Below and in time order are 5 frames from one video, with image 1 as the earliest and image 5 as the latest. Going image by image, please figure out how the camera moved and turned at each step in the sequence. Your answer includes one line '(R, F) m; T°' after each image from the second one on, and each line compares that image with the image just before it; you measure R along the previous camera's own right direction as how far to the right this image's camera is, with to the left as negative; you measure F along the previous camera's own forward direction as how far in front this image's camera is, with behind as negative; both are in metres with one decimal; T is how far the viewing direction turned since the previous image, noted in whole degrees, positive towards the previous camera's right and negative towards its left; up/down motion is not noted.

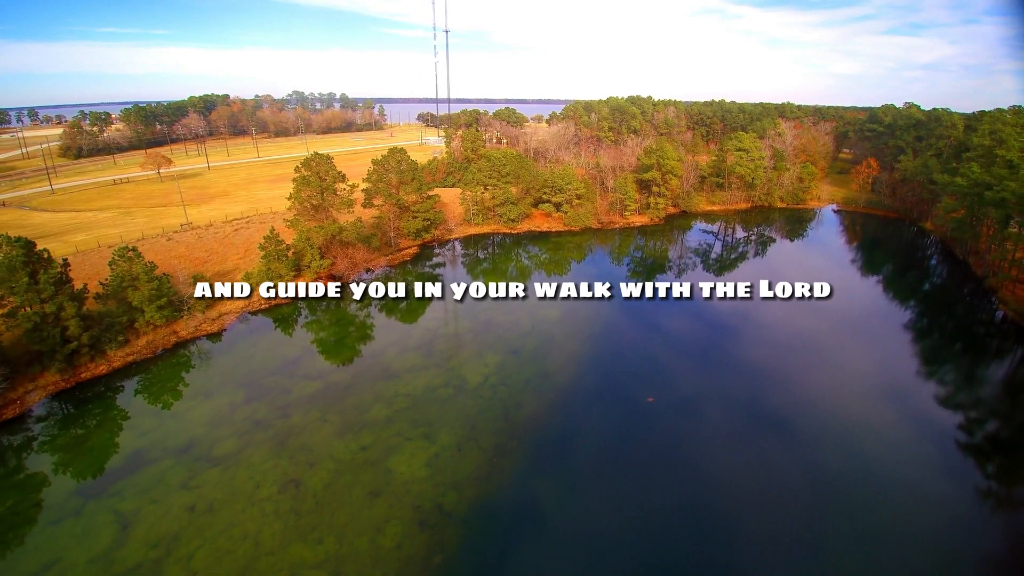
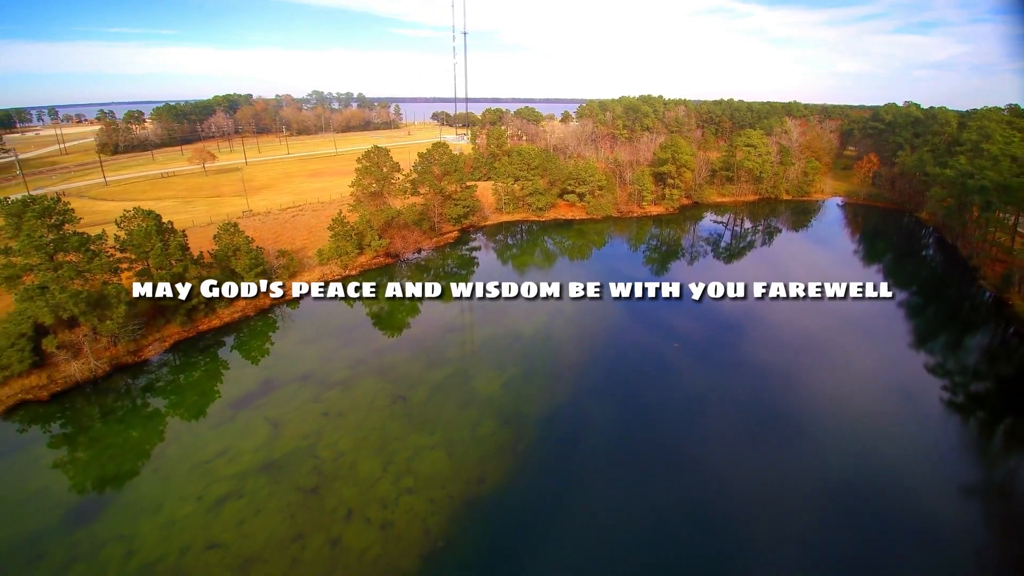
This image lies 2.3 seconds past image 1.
(-2.6, -4.9) m; -1°
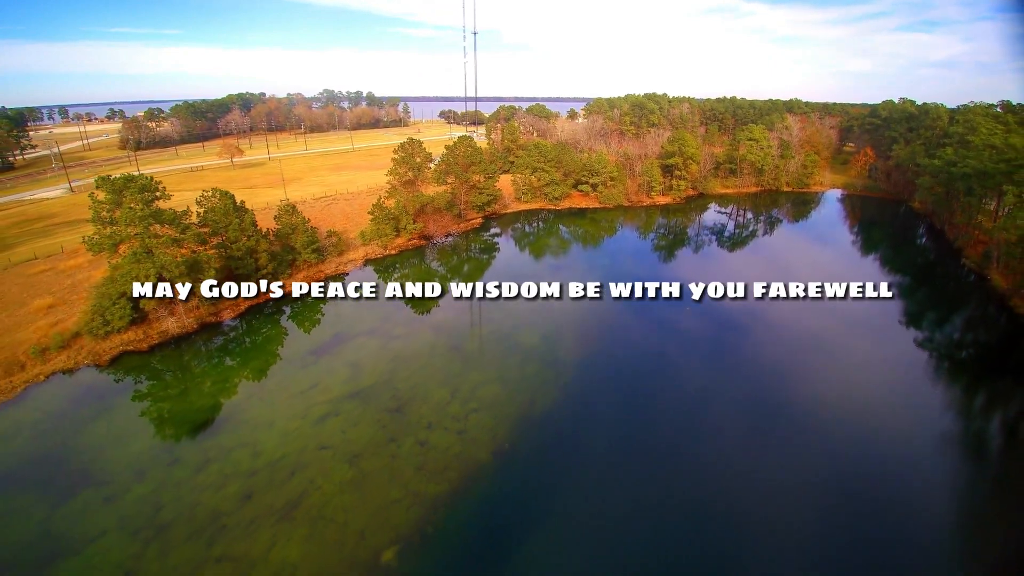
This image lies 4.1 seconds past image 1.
(-2.1, -3.9) m; 0°
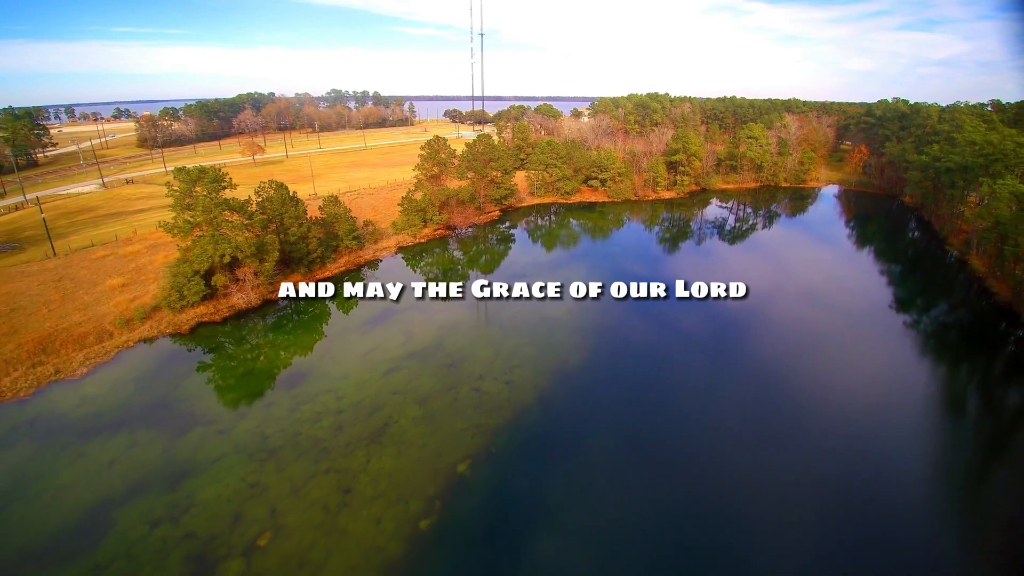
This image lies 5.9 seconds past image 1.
(-2.0, -3.7) m; 0°
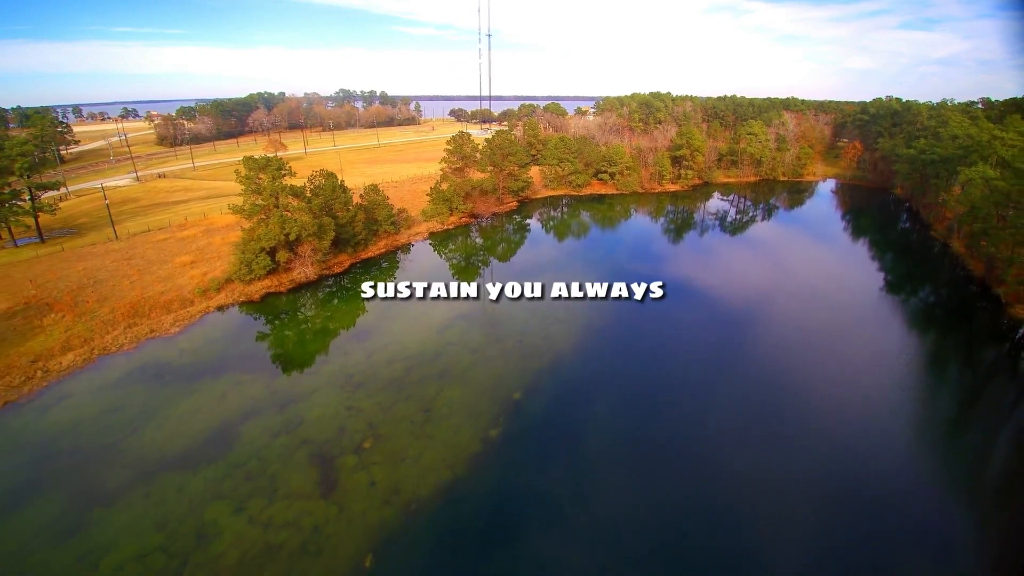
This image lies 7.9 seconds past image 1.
(-2.2, -4.2) m; 0°
